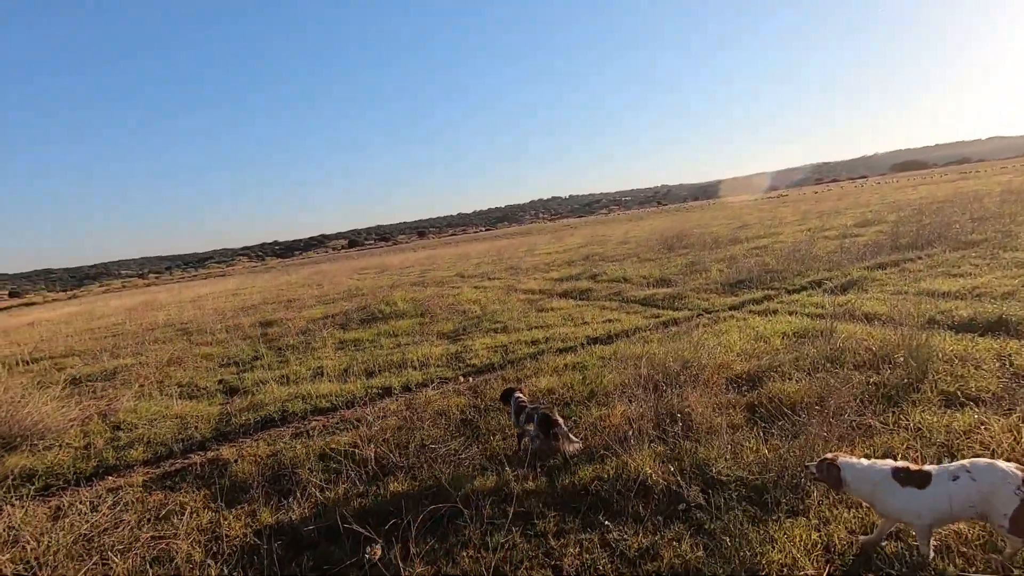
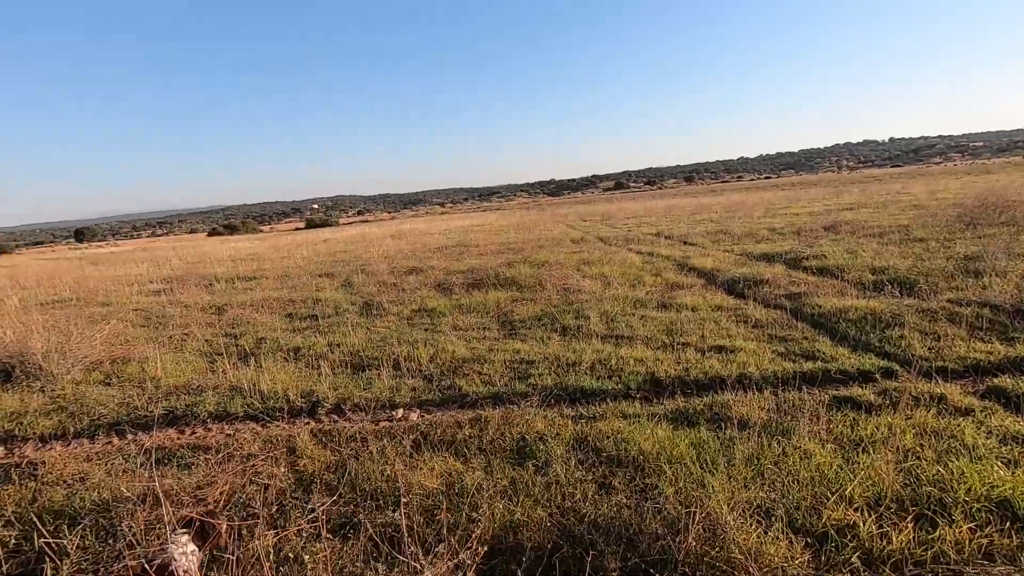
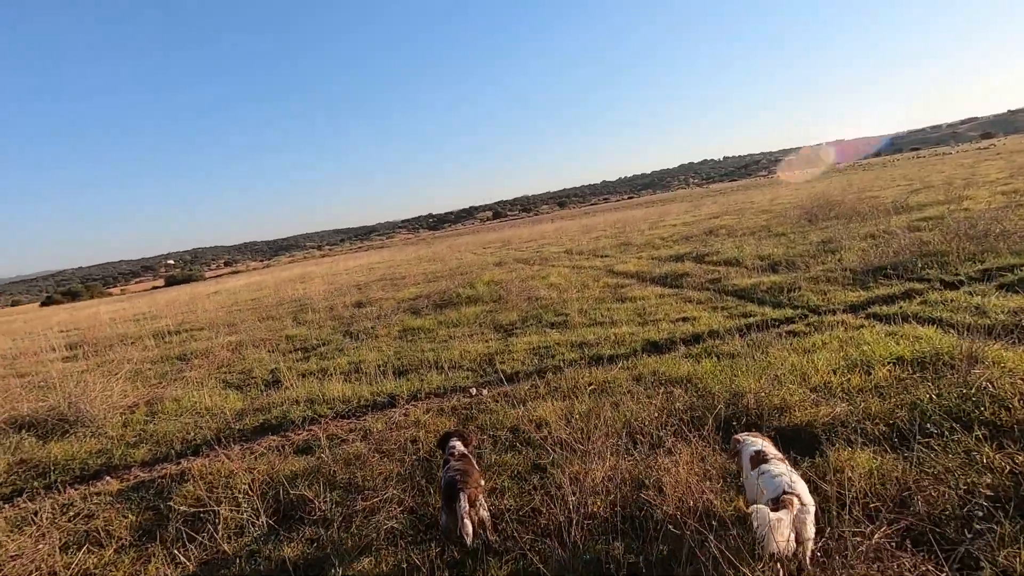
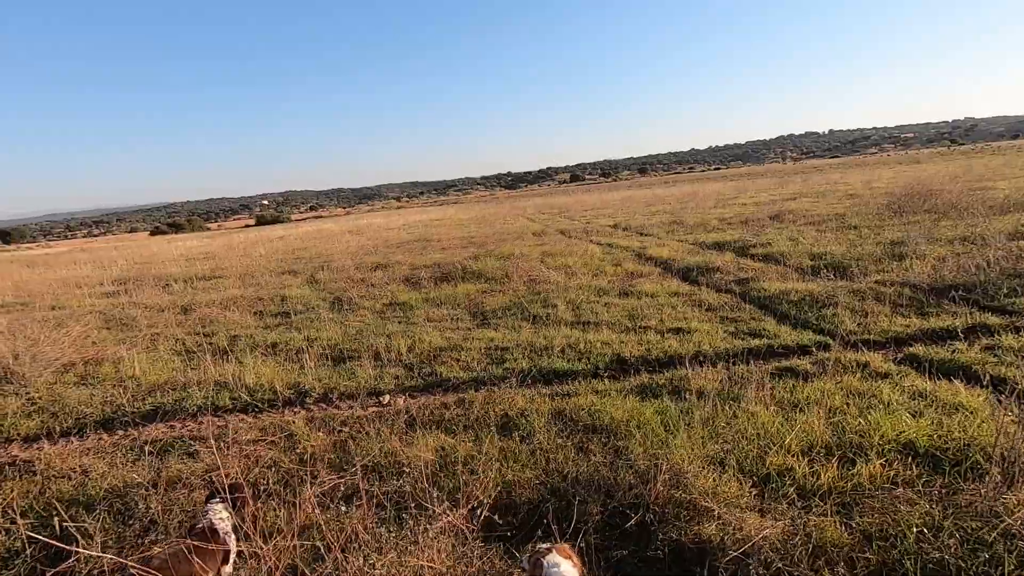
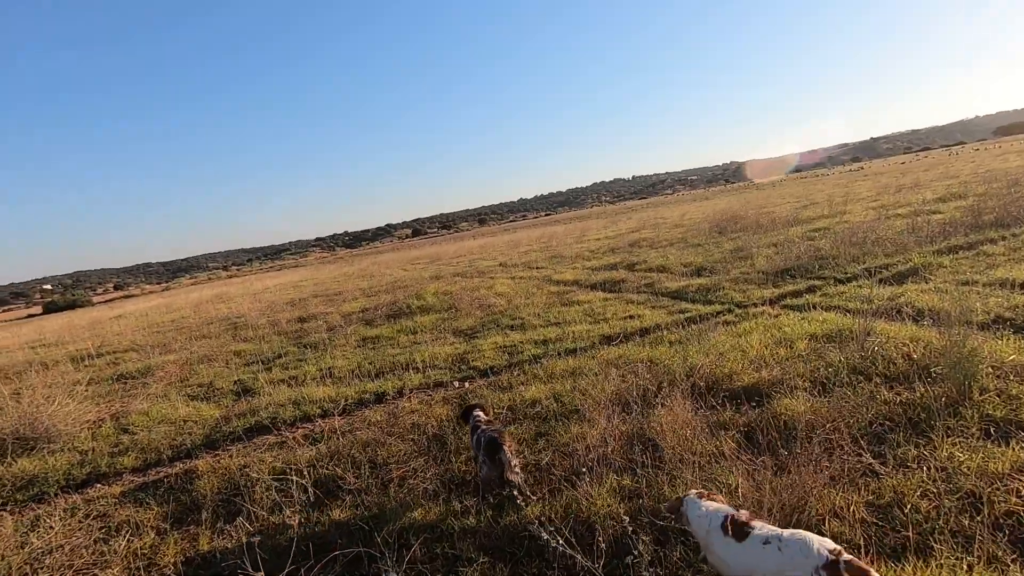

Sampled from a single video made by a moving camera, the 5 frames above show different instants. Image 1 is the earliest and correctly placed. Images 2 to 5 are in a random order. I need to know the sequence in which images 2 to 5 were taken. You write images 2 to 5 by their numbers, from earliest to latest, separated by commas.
5, 3, 4, 2
